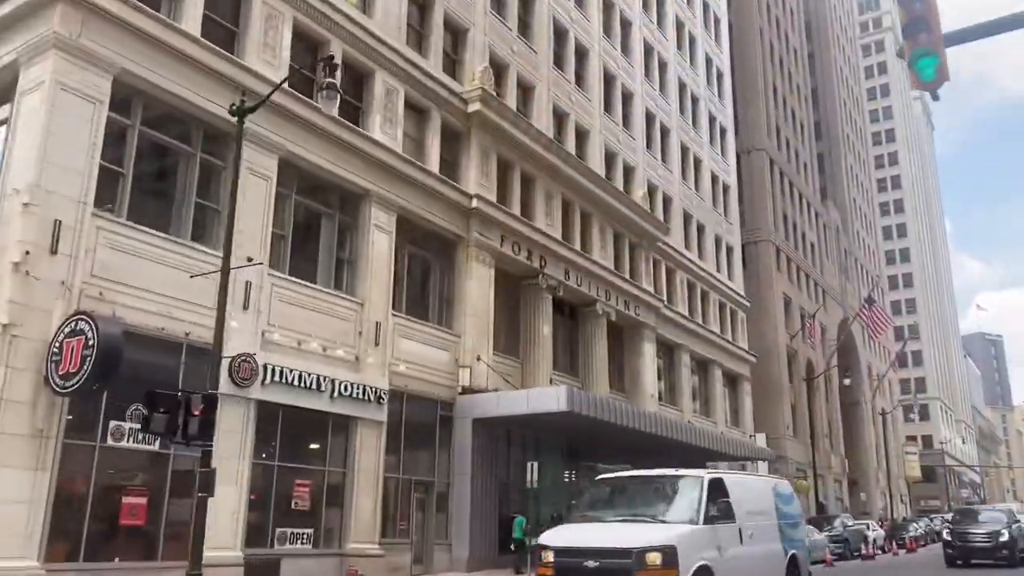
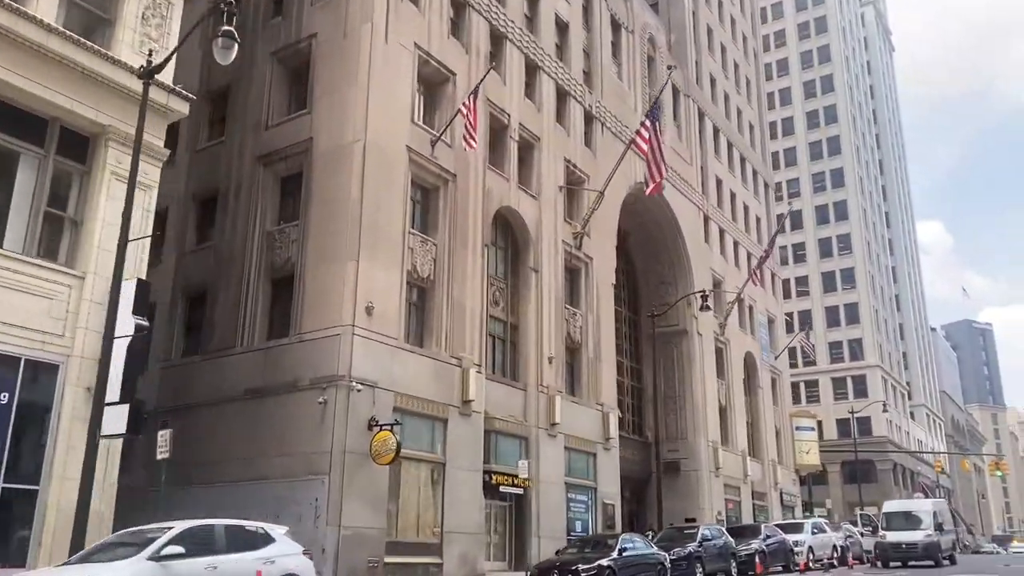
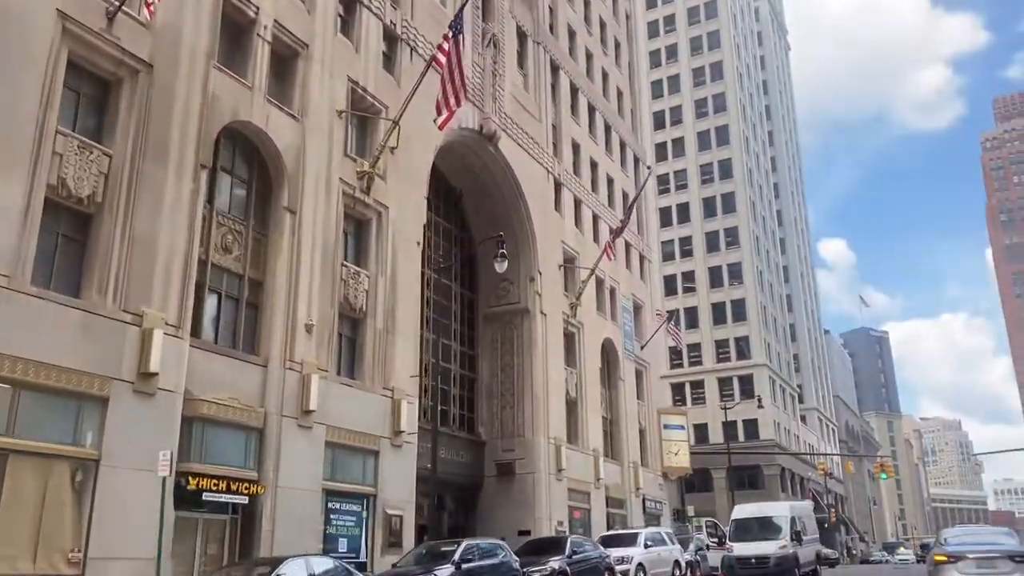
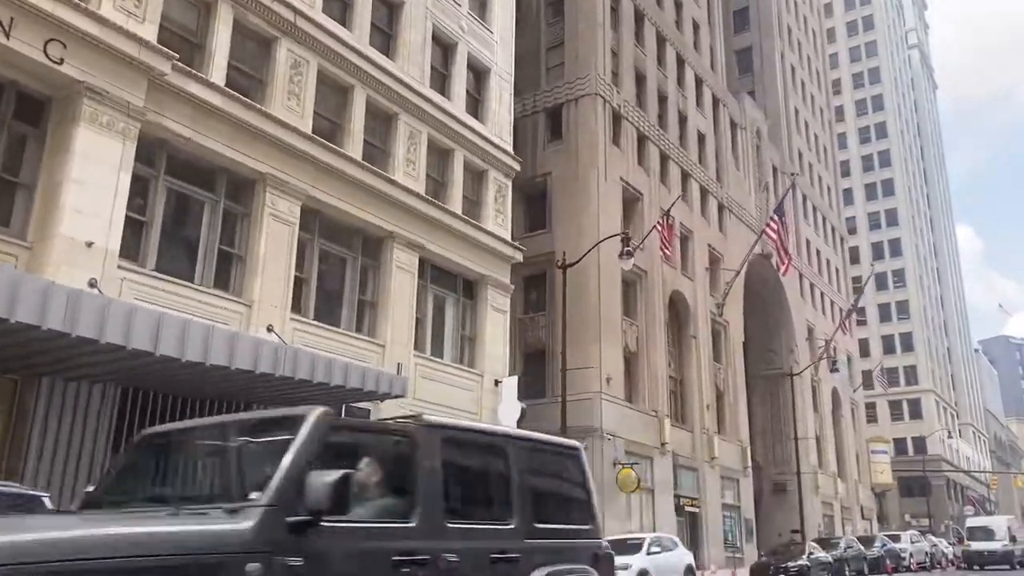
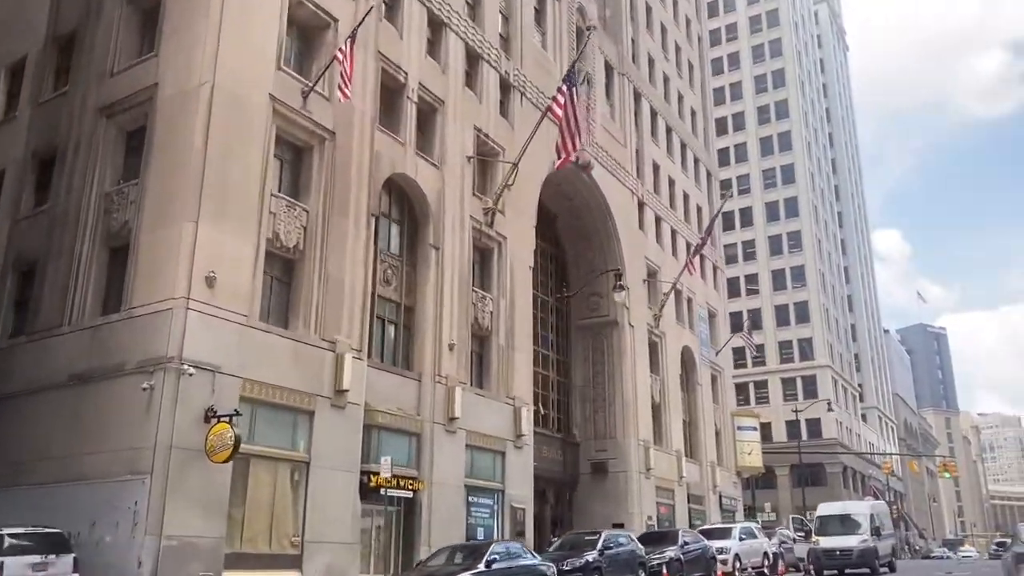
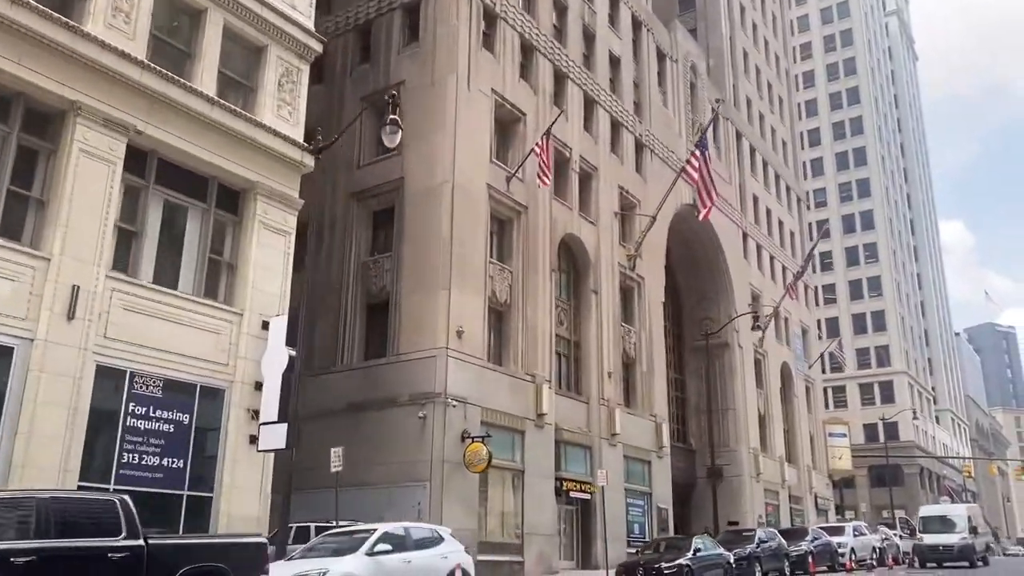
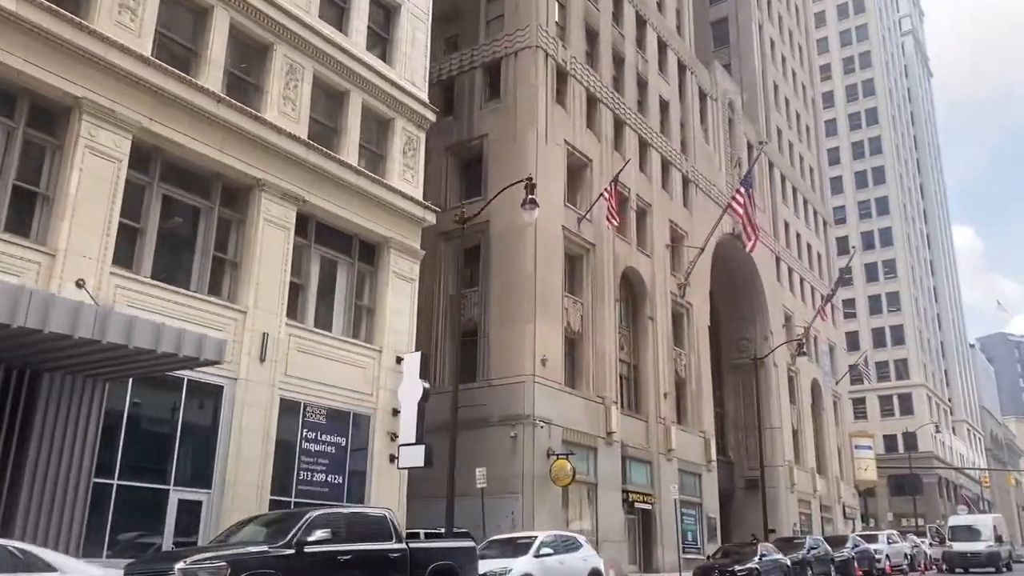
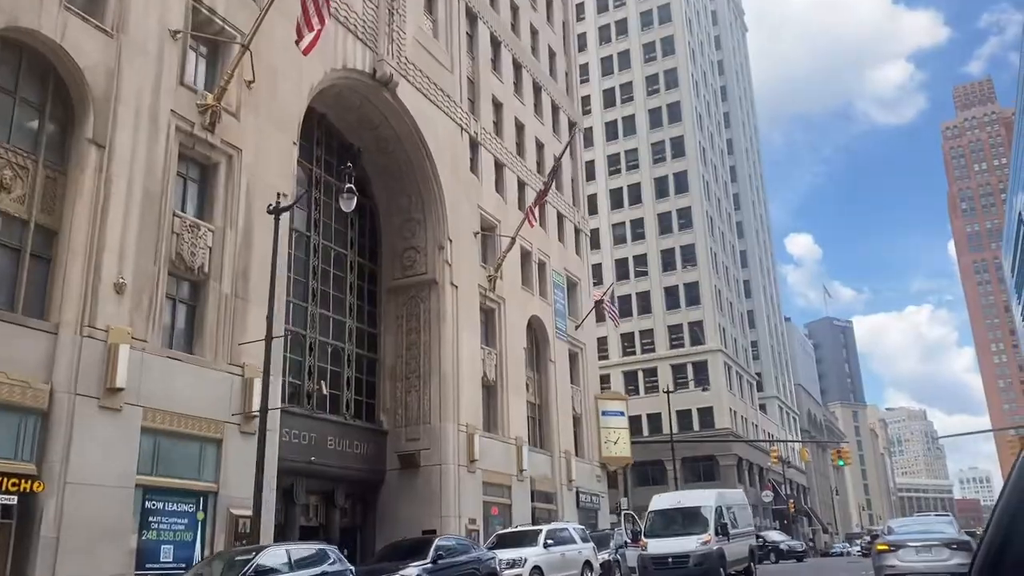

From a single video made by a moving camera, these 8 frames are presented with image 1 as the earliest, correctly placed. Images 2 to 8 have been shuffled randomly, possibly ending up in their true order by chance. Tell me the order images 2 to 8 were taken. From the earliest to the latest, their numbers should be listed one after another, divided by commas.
4, 7, 6, 2, 5, 3, 8
